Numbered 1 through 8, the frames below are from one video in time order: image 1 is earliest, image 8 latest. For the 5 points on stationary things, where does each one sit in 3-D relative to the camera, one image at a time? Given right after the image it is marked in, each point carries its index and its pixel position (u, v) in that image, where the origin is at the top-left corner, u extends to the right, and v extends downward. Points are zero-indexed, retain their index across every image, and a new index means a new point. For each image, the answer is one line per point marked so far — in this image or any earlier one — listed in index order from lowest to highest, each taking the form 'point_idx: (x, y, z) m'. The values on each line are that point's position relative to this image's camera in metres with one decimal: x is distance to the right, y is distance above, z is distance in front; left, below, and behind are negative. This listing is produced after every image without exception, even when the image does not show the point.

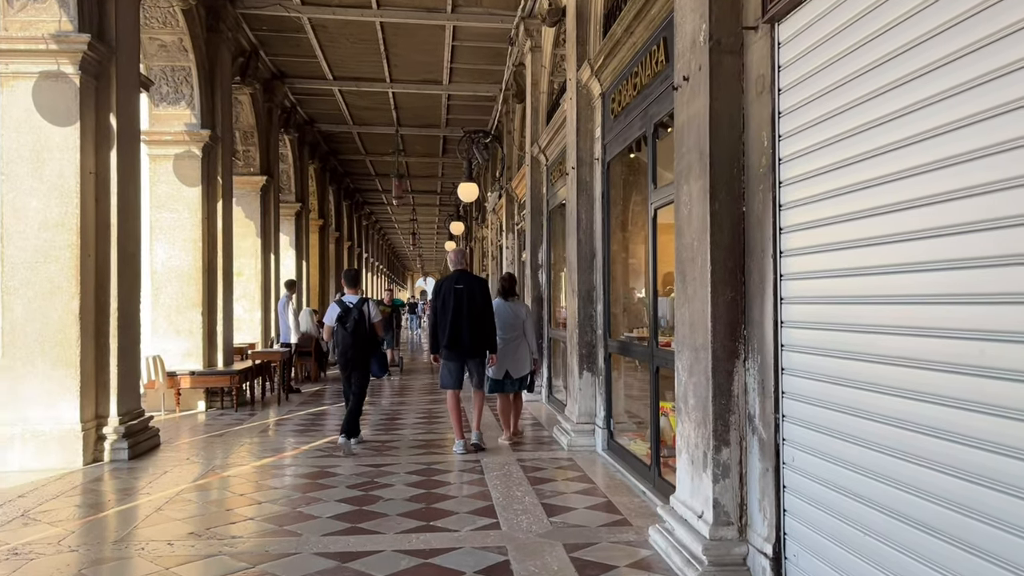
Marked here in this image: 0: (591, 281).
0: (+0.7, +0.1, +6.6) m
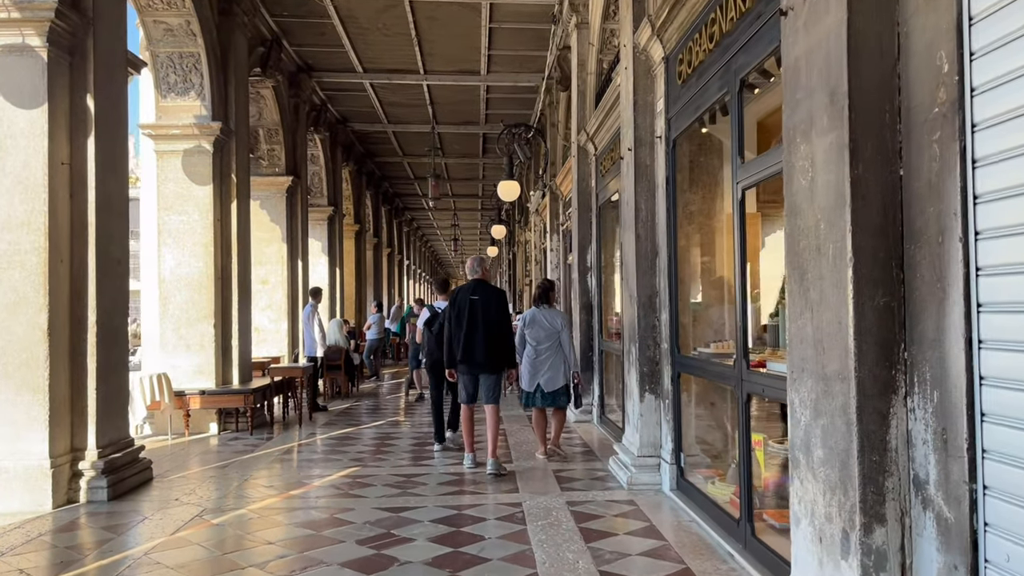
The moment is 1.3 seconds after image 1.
0: (+1.0, 0.0, +5.5) m
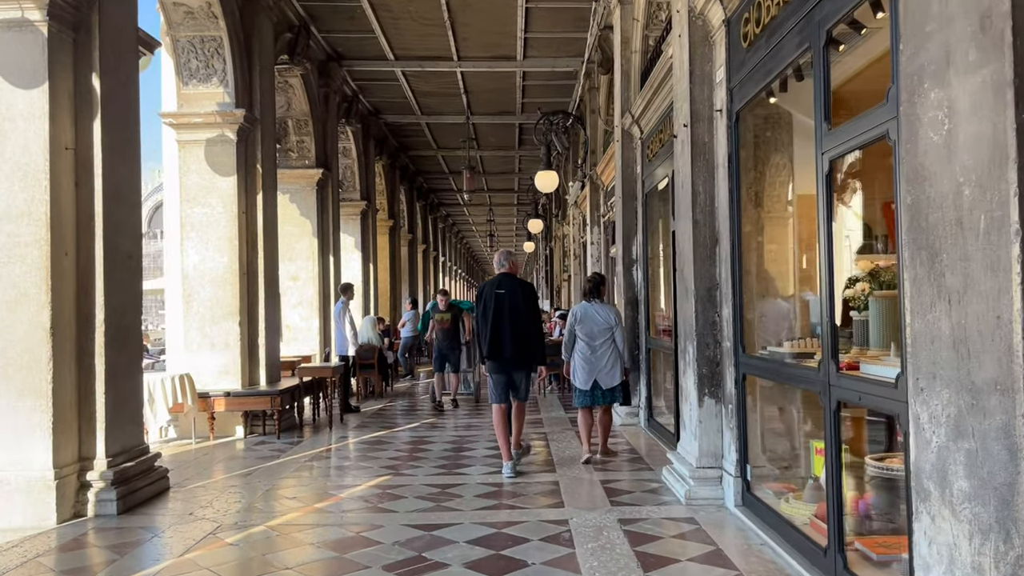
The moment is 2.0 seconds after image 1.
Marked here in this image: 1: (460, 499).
0: (+1.2, +0.1, +4.9) m
1: (-0.3, -1.3, +5.0) m
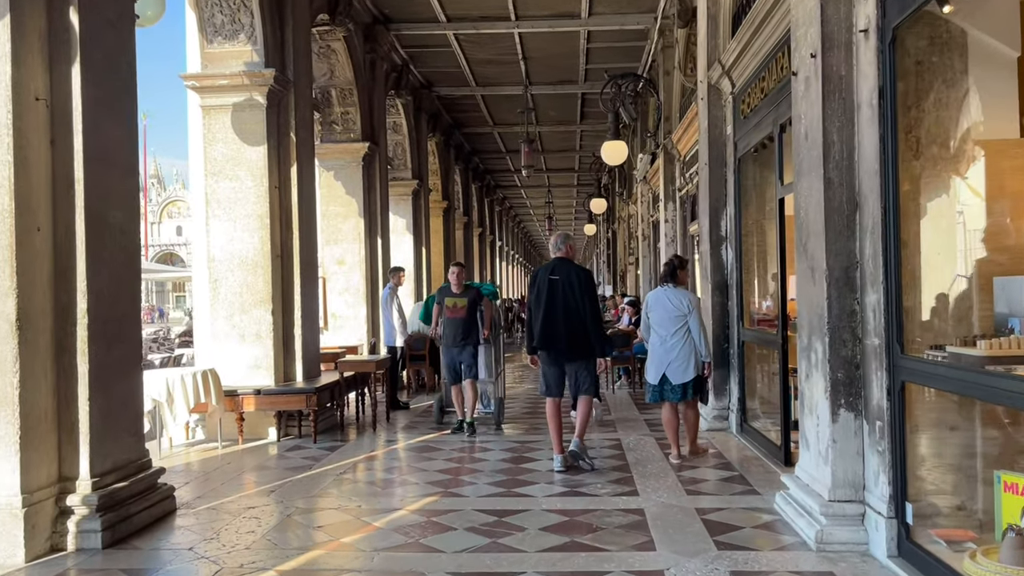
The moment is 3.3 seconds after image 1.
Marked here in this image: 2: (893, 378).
0: (+1.6, +0.2, +3.8) m
1: (+0.1, -1.2, +4.0) m
2: (+1.6, -0.4, +3.4) m
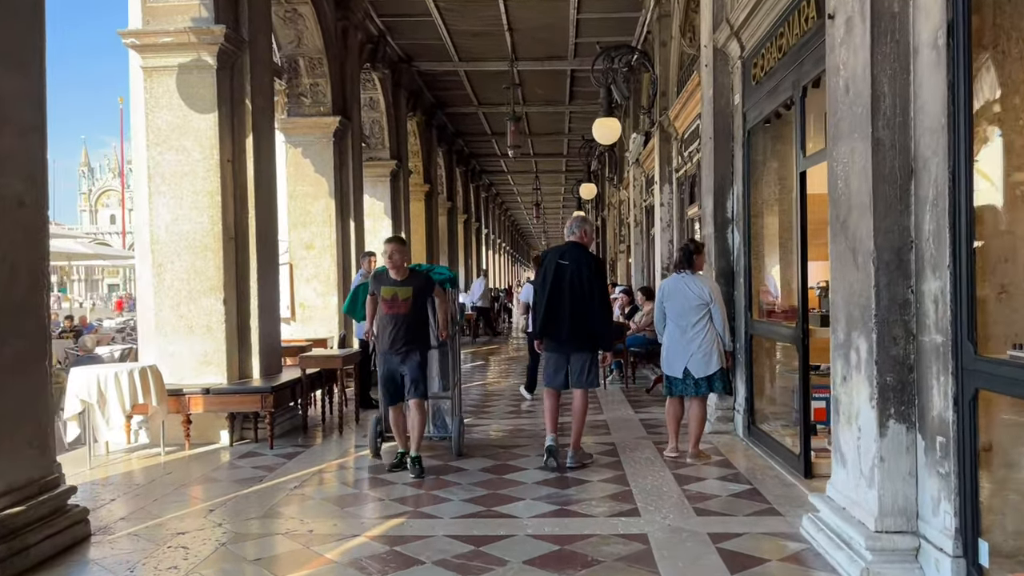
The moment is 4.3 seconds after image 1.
0: (+1.5, +0.2, +3.1) m
1: (0.0, -1.2, +3.3) m
2: (+1.5, -0.3, +2.8) m
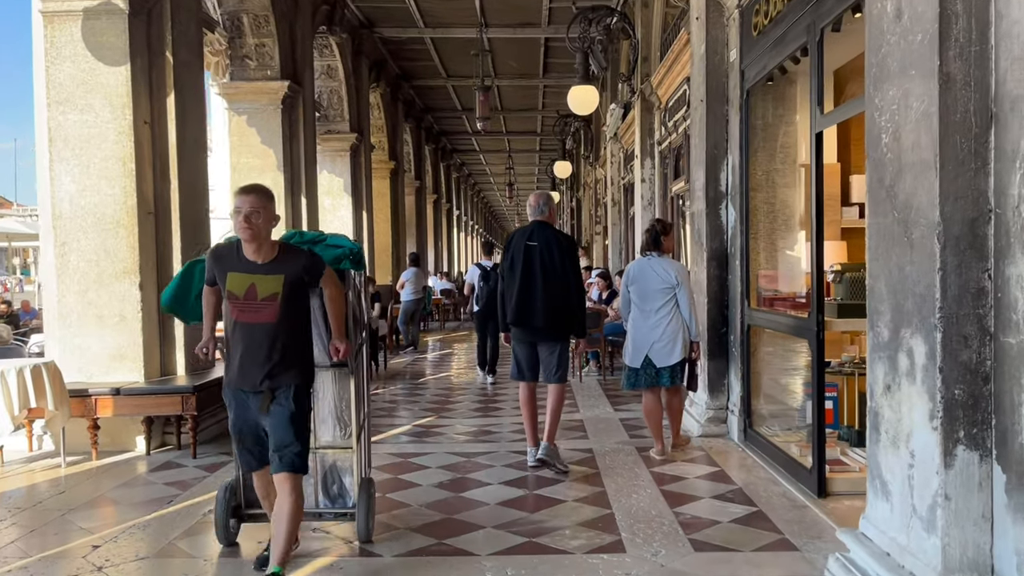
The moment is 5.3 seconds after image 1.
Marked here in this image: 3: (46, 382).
0: (+1.4, +0.3, +2.3) m
1: (-0.2, -1.1, +2.6) m
2: (+1.4, -0.3, +2.0) m
3: (-2.7, -0.5, +4.7) m
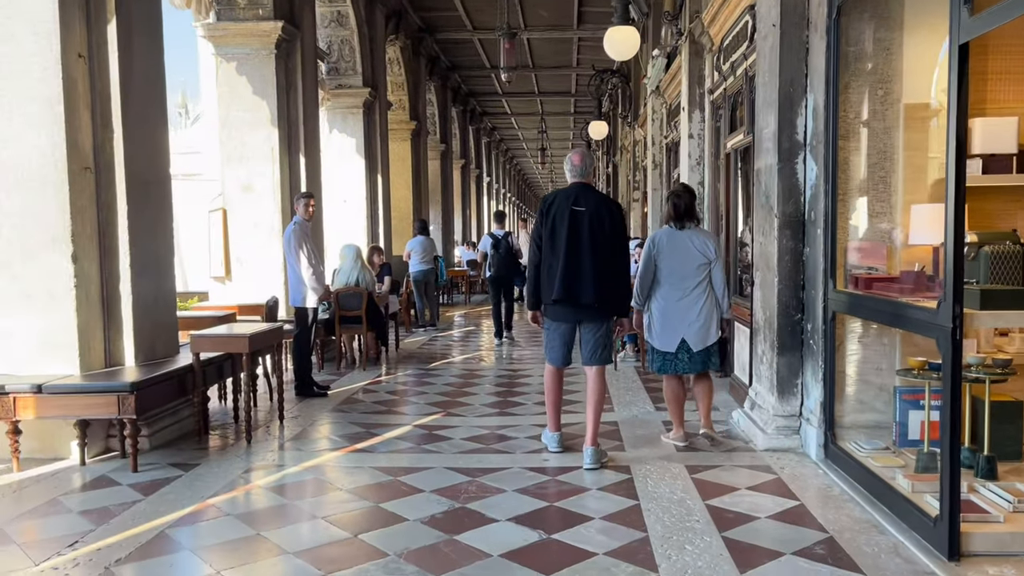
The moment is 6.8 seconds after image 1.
0: (+1.3, +0.3, +1.2) m
1: (-0.2, -1.1, +1.5) m
2: (+1.4, -0.3, +0.9) m
3: (-2.6, -0.4, +3.8) m
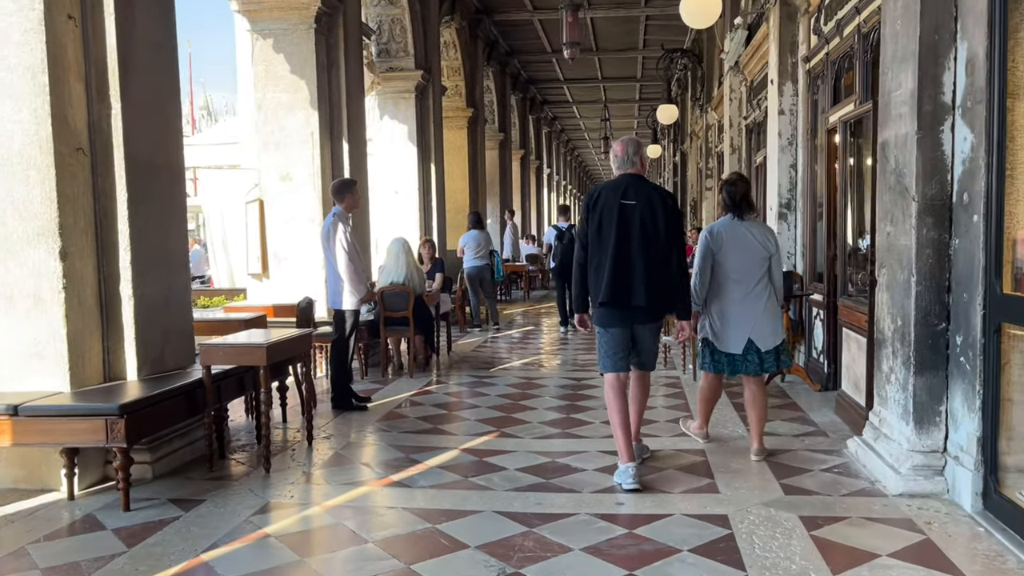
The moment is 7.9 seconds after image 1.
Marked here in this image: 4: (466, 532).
0: (+1.4, +0.3, +0.3) m
1: (-0.1, -1.1, +0.8) m
2: (+1.4, -0.3, 0.0) m
3: (-2.4, -0.4, +3.2) m
4: (-0.2, -1.0, +3.1) m
